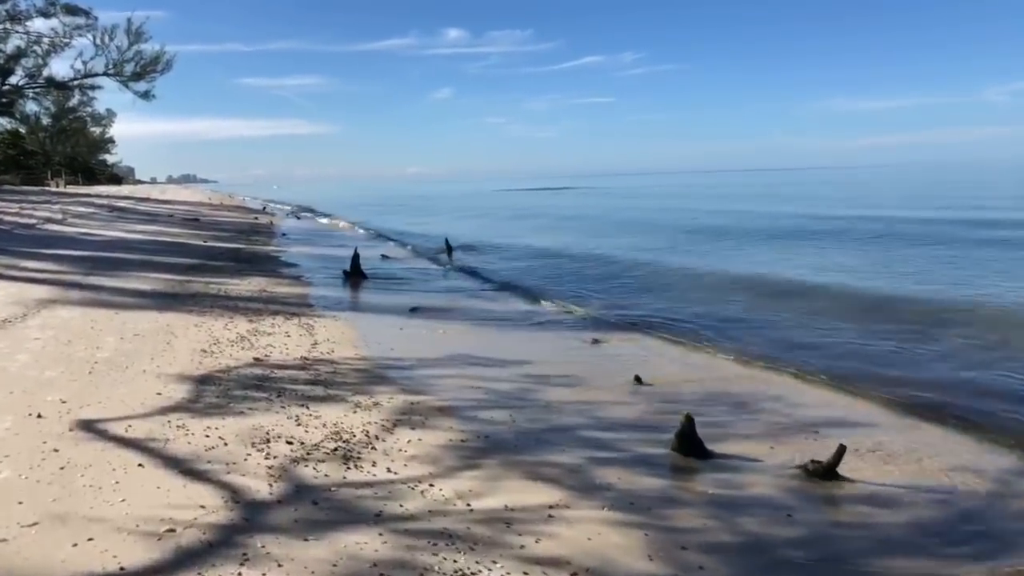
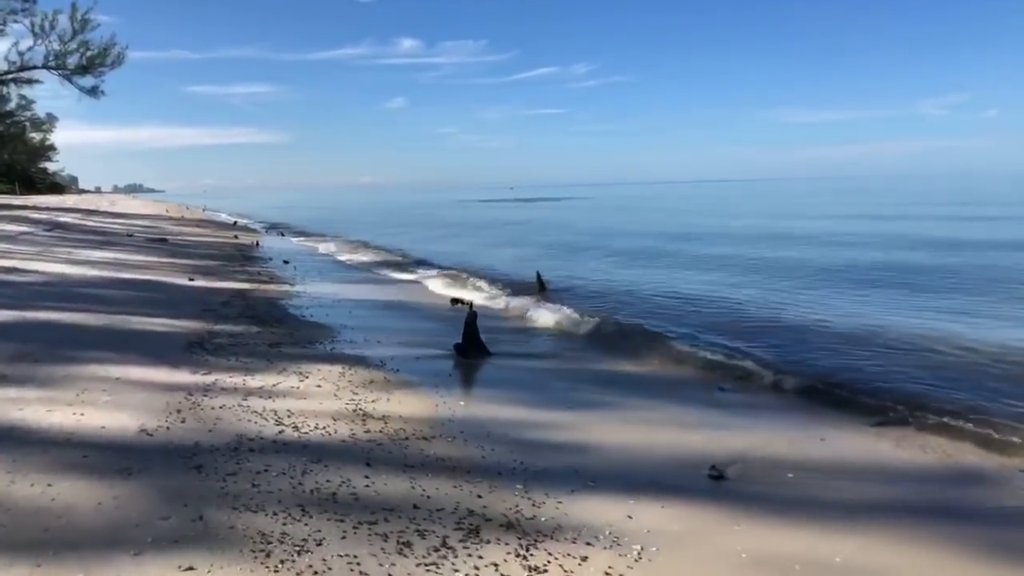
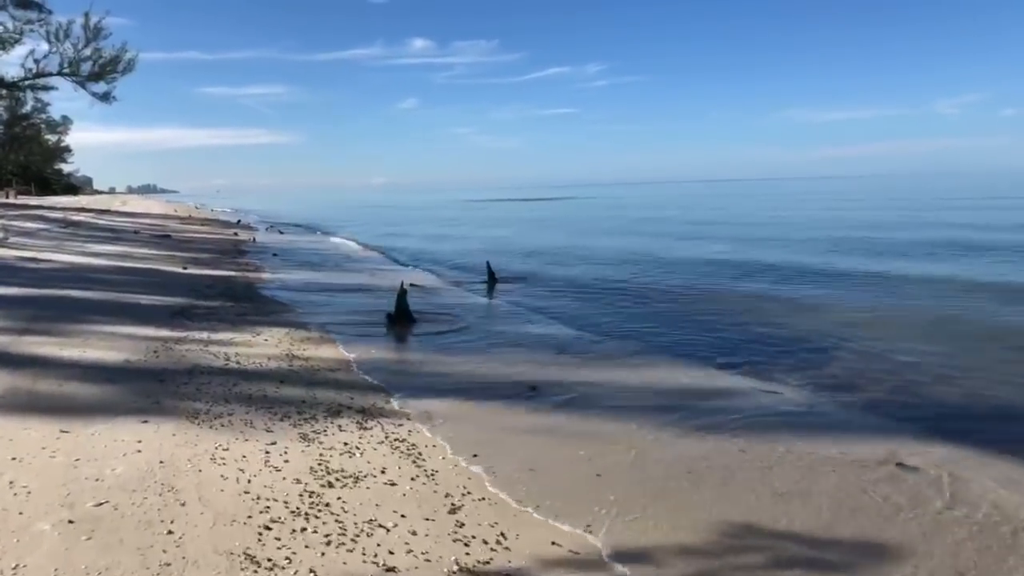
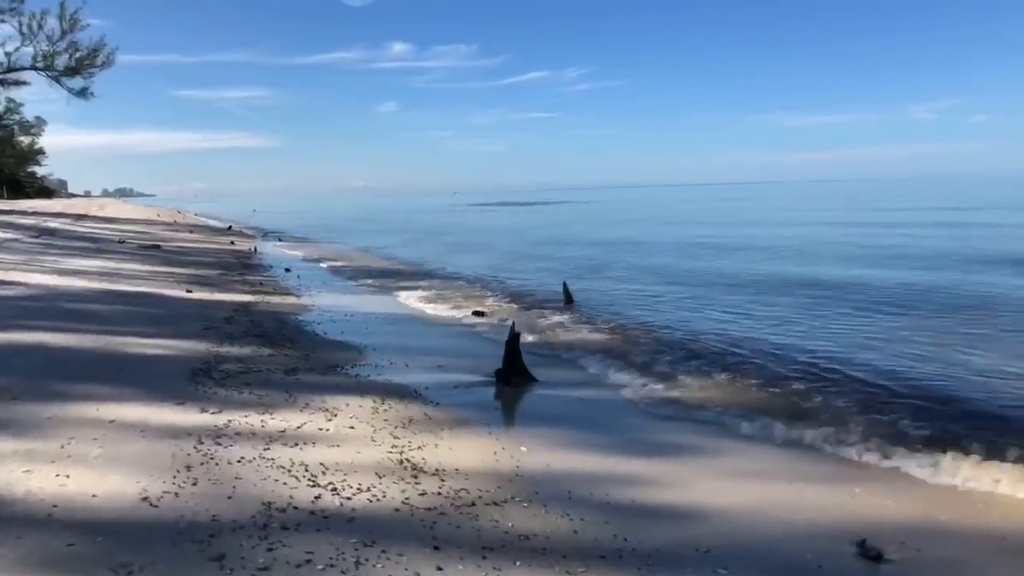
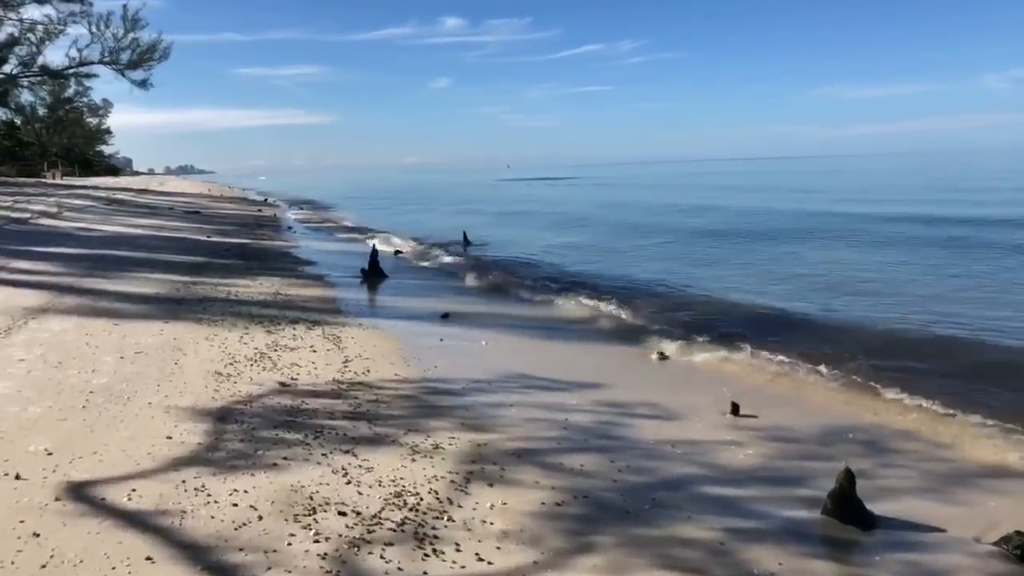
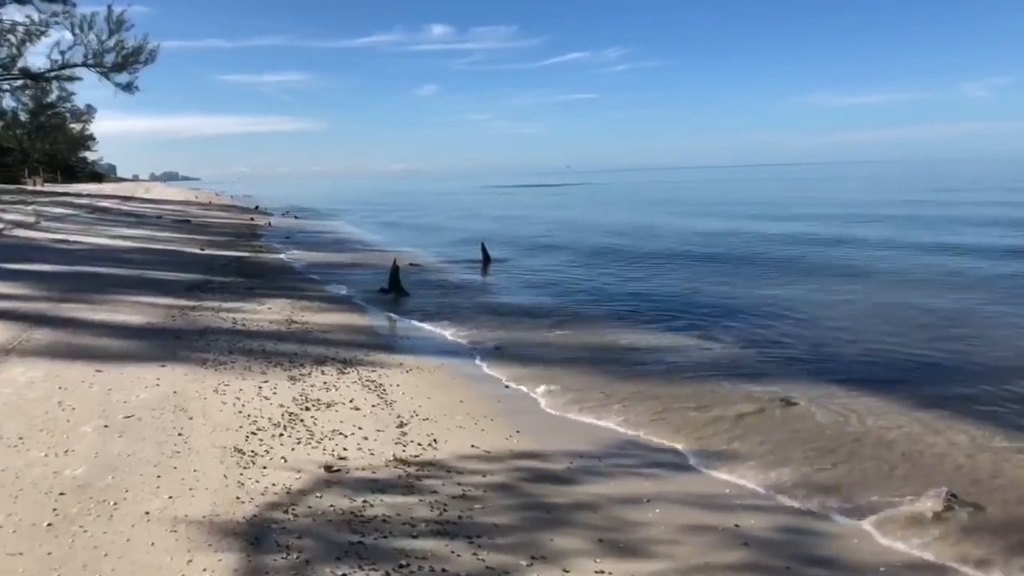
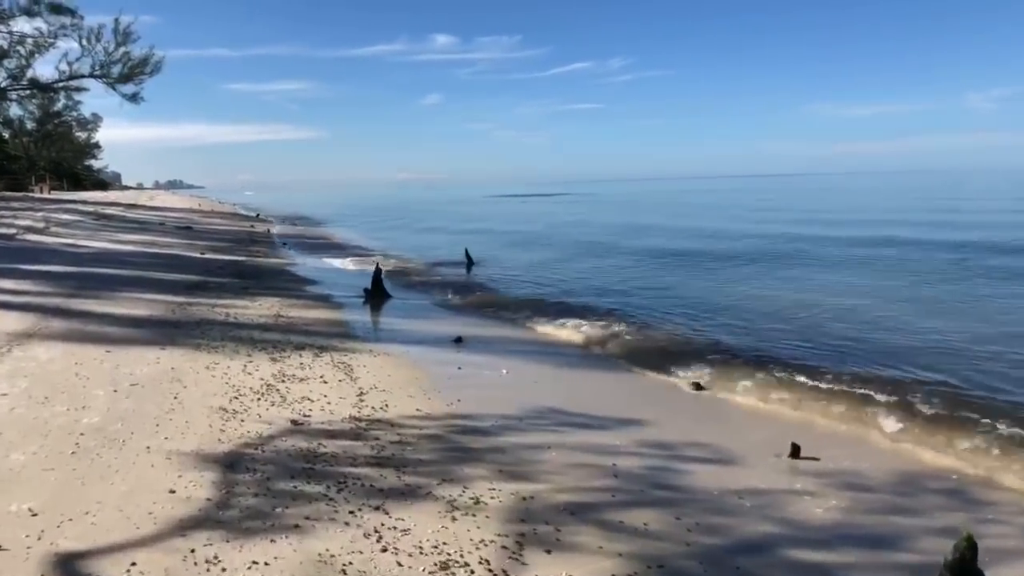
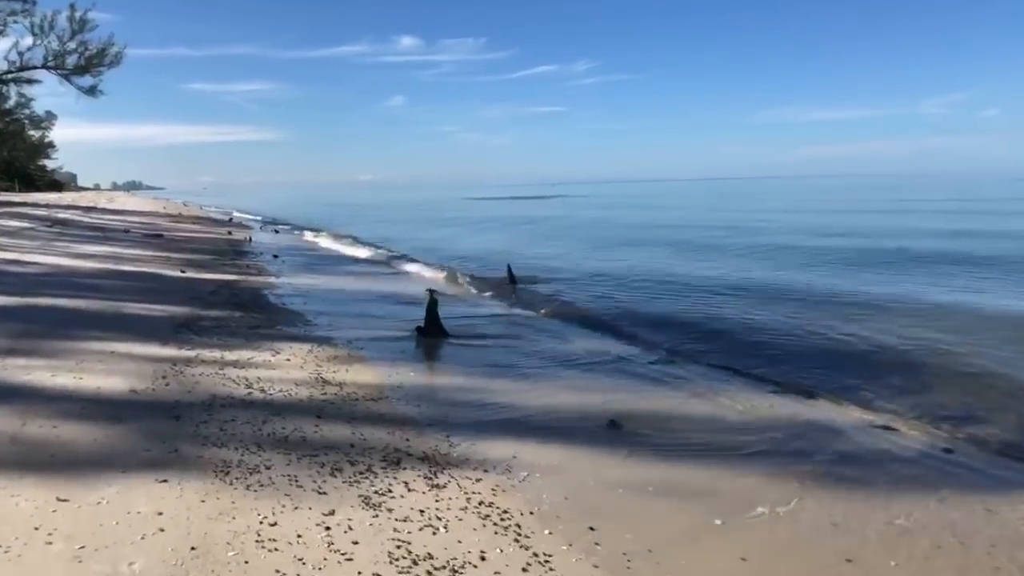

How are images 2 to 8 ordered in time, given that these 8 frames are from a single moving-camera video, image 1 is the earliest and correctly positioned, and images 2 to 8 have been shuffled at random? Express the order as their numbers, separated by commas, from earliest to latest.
5, 7, 6, 3, 8, 2, 4
